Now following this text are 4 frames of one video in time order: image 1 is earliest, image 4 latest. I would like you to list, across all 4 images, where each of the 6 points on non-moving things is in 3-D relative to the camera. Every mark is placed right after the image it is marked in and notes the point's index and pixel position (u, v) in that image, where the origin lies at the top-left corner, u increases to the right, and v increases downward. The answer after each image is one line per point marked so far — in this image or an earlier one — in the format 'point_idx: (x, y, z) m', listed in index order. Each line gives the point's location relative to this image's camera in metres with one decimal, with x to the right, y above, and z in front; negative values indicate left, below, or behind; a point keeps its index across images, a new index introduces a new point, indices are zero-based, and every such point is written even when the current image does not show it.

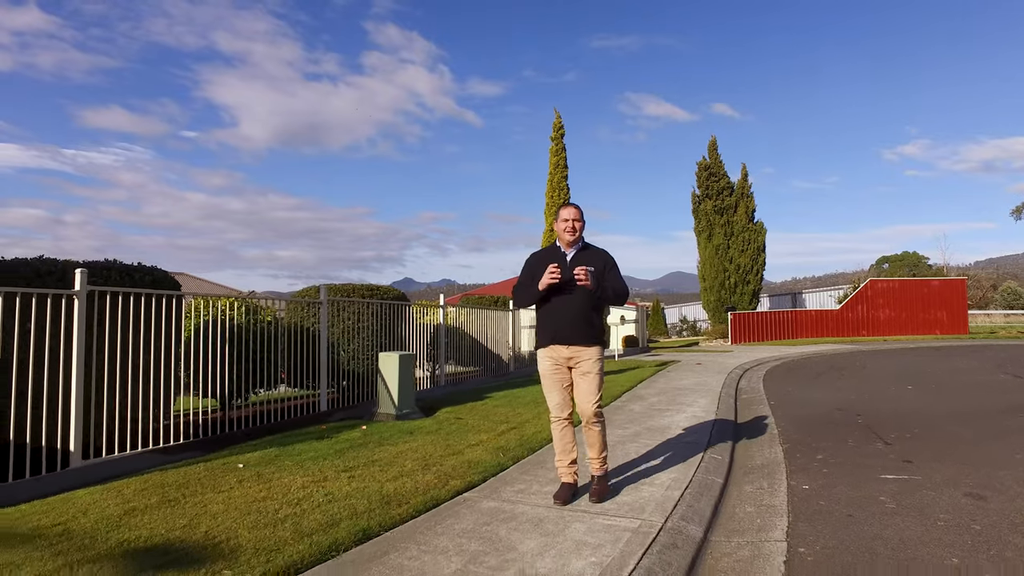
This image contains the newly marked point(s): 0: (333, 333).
0: (-2.2, -0.5, +7.6) m
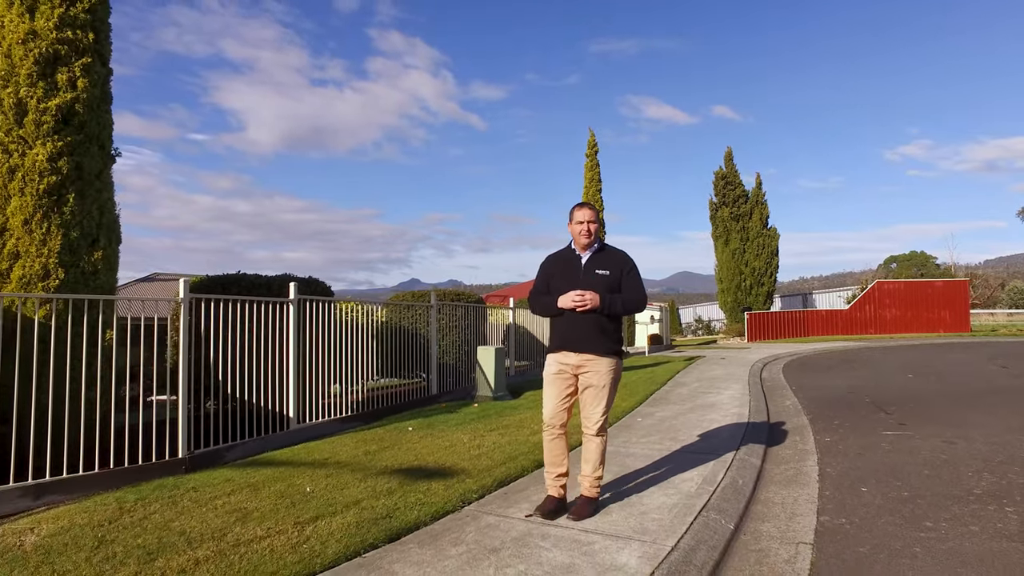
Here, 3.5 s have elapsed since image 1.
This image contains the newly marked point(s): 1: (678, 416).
0: (-1.1, -0.6, +9.3) m
1: (+2.0, -1.6, +7.3) m
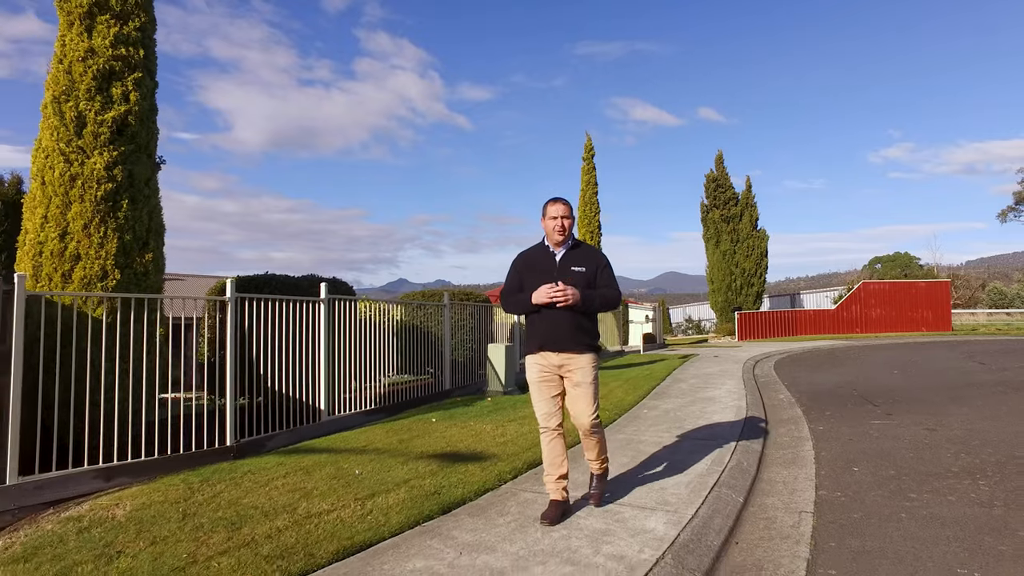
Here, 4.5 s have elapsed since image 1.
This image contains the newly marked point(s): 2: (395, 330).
0: (-1.0, -0.7, +9.8) m
1: (+2.2, -1.6, +7.8) m
2: (-1.7, -0.6, +8.4) m
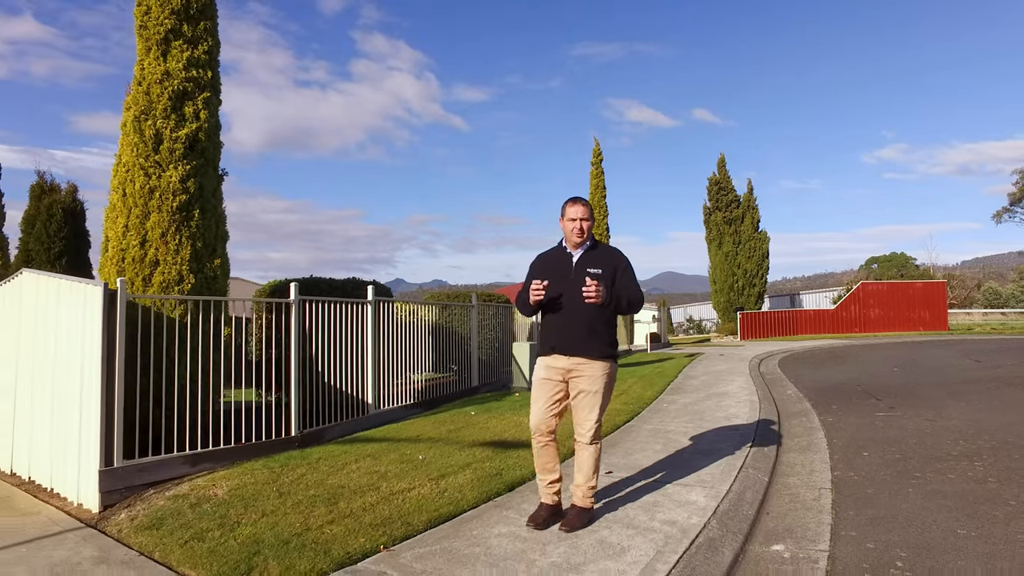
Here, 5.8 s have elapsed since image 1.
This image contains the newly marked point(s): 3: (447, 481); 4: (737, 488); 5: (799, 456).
0: (-0.6, -0.7, +10.3) m
1: (+2.6, -1.6, +8.4) m
2: (-1.3, -0.6, +8.9) m
3: (-0.5, -1.5, +4.6) m
4: (+1.7, -1.5, +4.4) m
5: (+2.7, -1.6, +5.5) m
